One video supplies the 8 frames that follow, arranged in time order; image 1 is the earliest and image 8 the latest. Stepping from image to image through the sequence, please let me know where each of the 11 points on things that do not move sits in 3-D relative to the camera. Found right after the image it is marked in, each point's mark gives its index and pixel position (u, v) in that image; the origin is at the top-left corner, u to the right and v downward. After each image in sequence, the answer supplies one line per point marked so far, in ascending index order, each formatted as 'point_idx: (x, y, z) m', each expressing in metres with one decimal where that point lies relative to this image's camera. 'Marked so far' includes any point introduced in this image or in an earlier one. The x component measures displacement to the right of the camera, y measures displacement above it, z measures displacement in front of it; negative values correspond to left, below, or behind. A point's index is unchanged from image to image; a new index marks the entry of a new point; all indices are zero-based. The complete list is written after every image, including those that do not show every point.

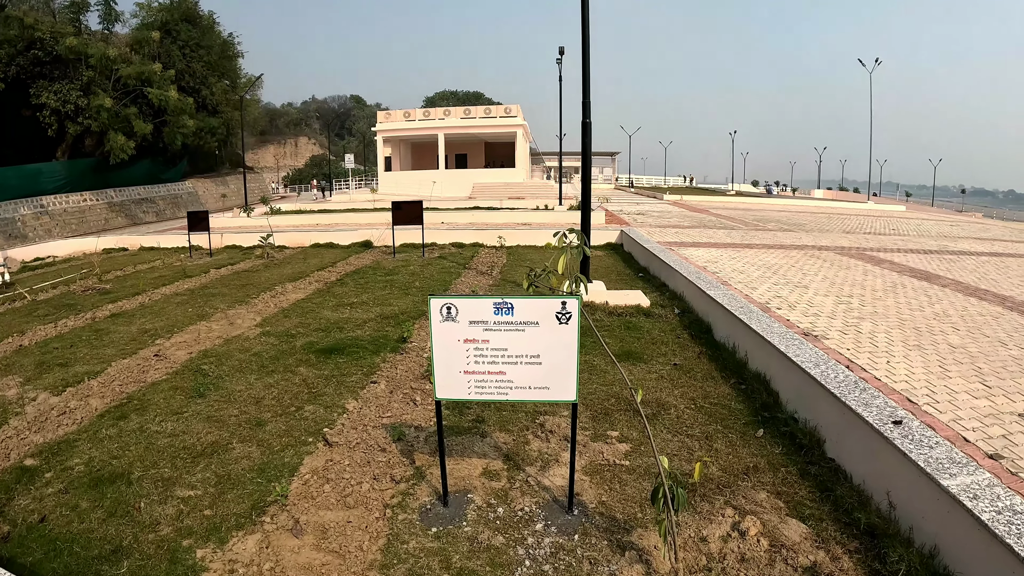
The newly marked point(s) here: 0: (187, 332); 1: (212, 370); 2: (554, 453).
0: (-4.6, -0.7, +8.4) m
1: (-3.1, -0.9, +6.3) m
2: (+0.3, -1.2, +4.1) m
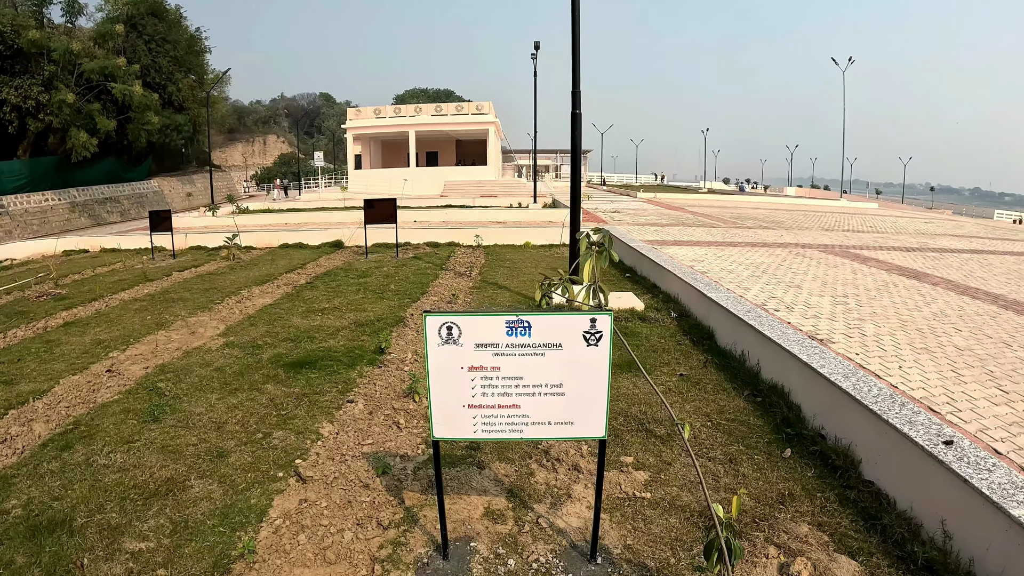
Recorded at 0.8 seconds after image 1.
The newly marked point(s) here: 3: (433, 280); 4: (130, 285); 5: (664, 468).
0: (-4.8, -0.8, +7.7) m
1: (-3.2, -1.0, +5.7) m
2: (+0.3, -1.2, +3.6) m
3: (-1.4, +0.1, +10.5) m
4: (-8.5, +0.1, +13.2) m
5: (+1.0, -1.1, +3.7) m
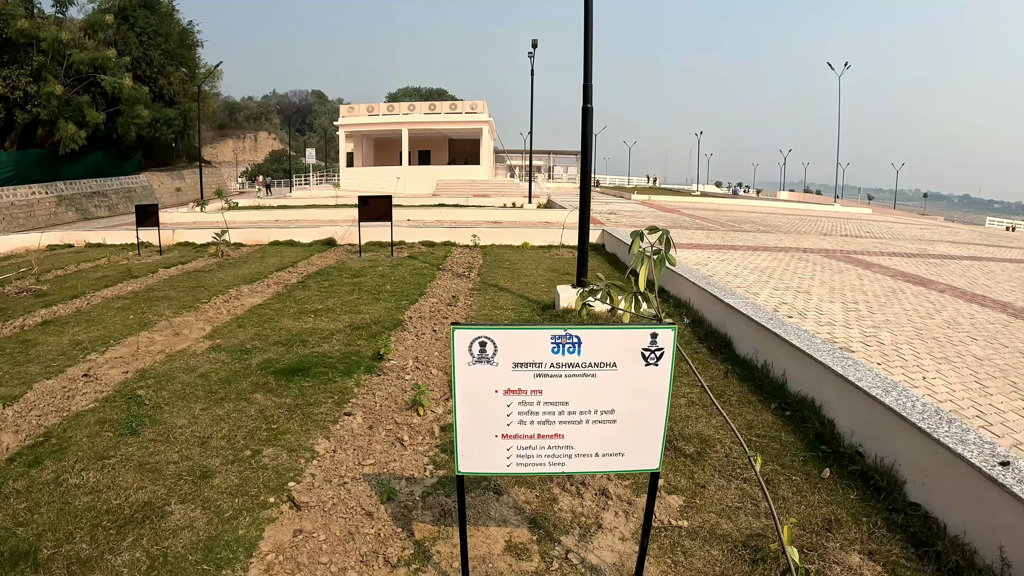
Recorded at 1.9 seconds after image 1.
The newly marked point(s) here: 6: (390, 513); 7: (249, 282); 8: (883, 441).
0: (-4.7, -0.7, +7.3) m
1: (-3.1, -1.0, +5.2) m
2: (+0.4, -1.3, +3.3) m
3: (-1.4, +0.1, +10.2) m
4: (-8.5, +0.1, +12.8) m
5: (+1.1, -1.2, +3.4) m
6: (-0.7, -1.2, +3.3) m
7: (-4.7, +0.1, +10.7) m
8: (+2.3, -1.0, +3.7) m
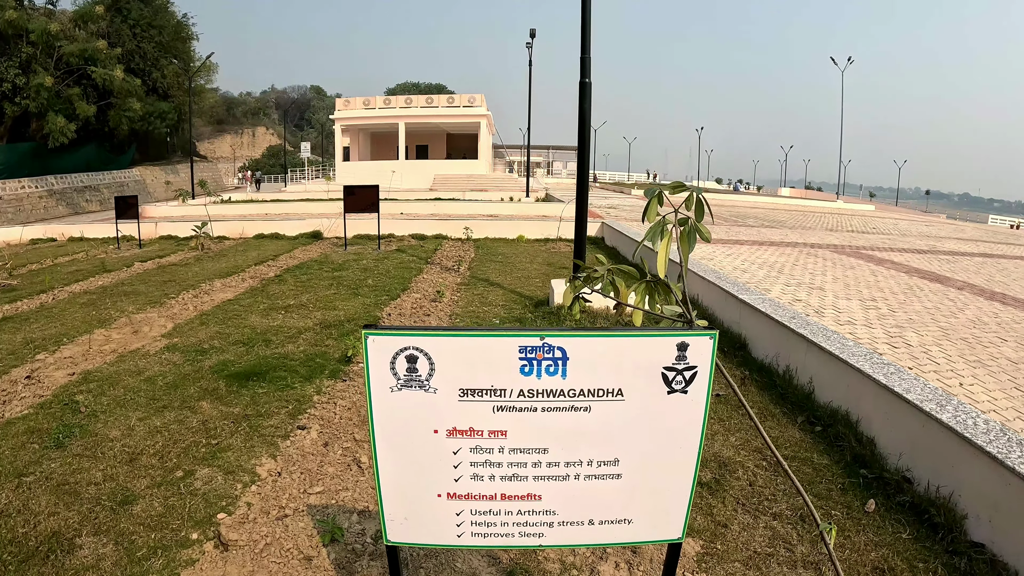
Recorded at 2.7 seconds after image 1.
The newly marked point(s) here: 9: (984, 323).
0: (-4.9, -0.6, +6.6) m
1: (-3.3, -0.9, +4.6) m
2: (+0.3, -1.2, +2.6) m
3: (-1.5, +0.2, +9.5) m
4: (-8.7, +0.3, +12.1) m
5: (+1.0, -1.1, +2.8) m
6: (-0.8, -1.2, +2.6) m
7: (-4.9, +0.2, +10.1) m
8: (+2.2, -0.9, +3.1) m
9: (+6.4, -0.5, +8.0) m
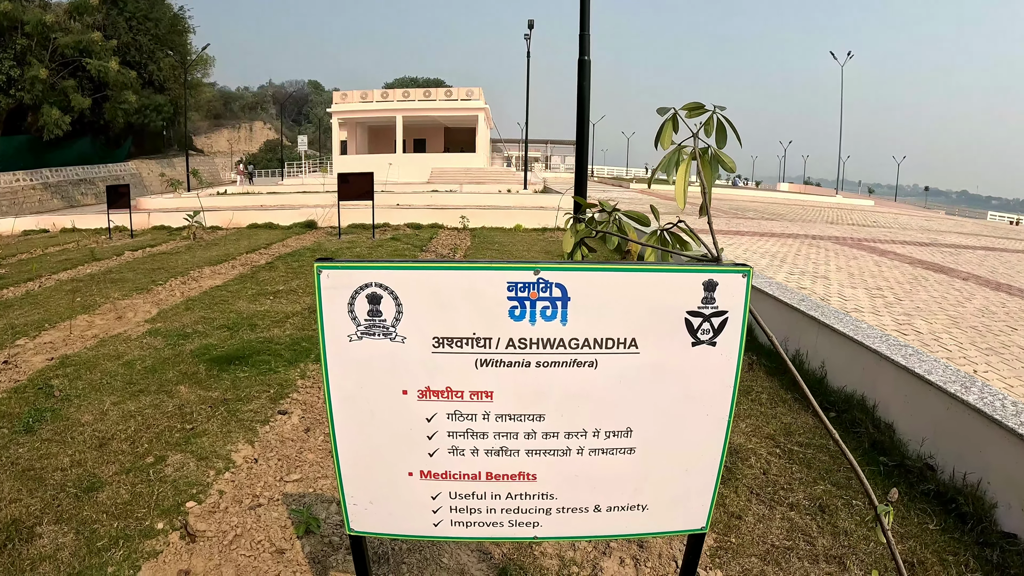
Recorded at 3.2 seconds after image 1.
0: (-4.9, -0.5, +6.4) m
1: (-3.3, -0.7, +4.3) m
2: (+0.3, -1.1, +2.4) m
3: (-1.6, +0.4, +9.3) m
4: (-8.7, +0.5, +11.8) m
5: (+0.9, -1.0, +2.5) m
6: (-0.8, -1.1, +2.4) m
7: (-4.9, +0.4, +9.8) m
8: (+2.2, -0.8, +2.9) m
9: (+6.3, -0.3, +7.8) m
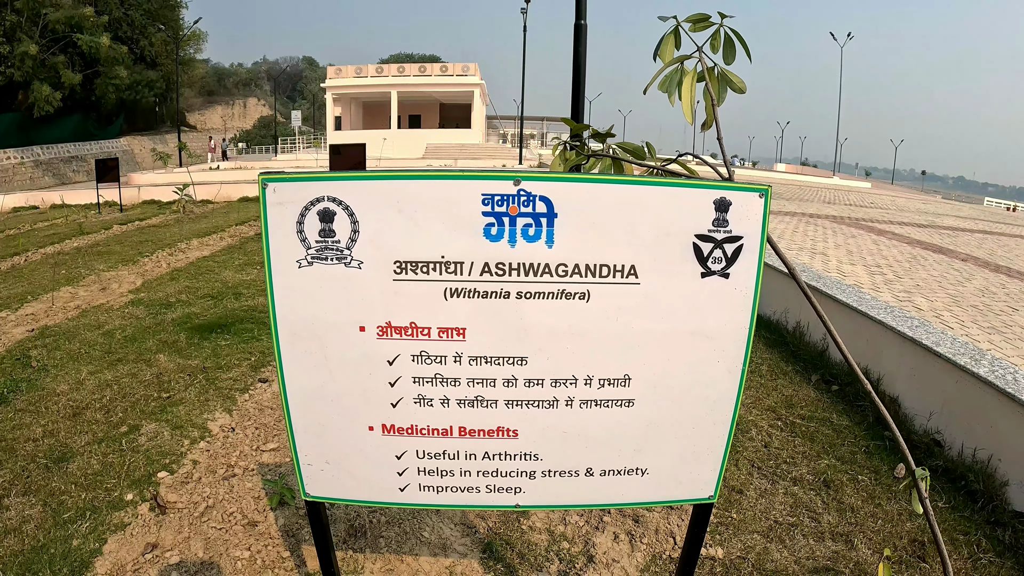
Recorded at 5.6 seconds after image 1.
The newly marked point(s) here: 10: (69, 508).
0: (-5.0, -0.2, +6.2) m
1: (-3.4, -0.5, +4.2) m
2: (+0.3, -0.9, +2.2) m
3: (-1.6, +0.8, +9.1) m
4: (-8.8, +1.0, +11.6) m
5: (+0.9, -0.8, +2.4) m
6: (-0.9, -0.9, +2.3) m
7: (-5.0, +0.8, +9.6) m
8: (+2.1, -0.6, +2.7) m
9: (+6.2, 0.0, +7.7) m
10: (-1.8, -0.9, +2.4) m
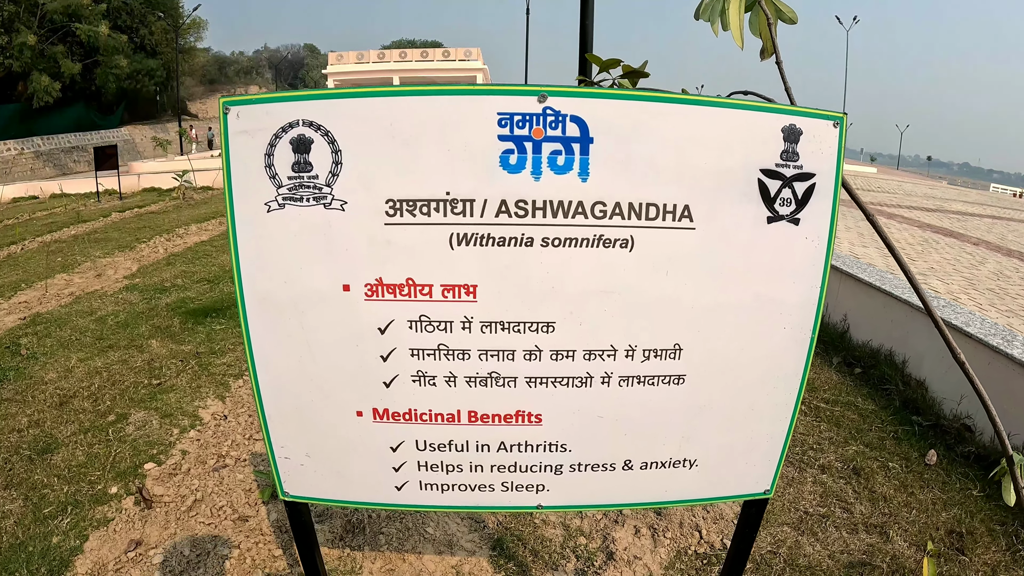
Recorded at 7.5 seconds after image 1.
0: (-4.9, 0.0, +6.0) m
1: (-3.3, -0.4, +4.0) m
2: (+0.3, -0.9, +2.1) m
3: (-1.6, +1.0, +8.9) m
4: (-8.7, +1.2, +11.4) m
5: (+0.9, -0.8, +2.2) m
6: (-0.8, -0.8, +2.1) m
7: (-4.9, +1.0, +9.4) m
8: (+2.2, -0.5, +2.6) m
9: (+6.3, +0.2, +7.5) m
10: (-1.8, -0.8, +2.2) m
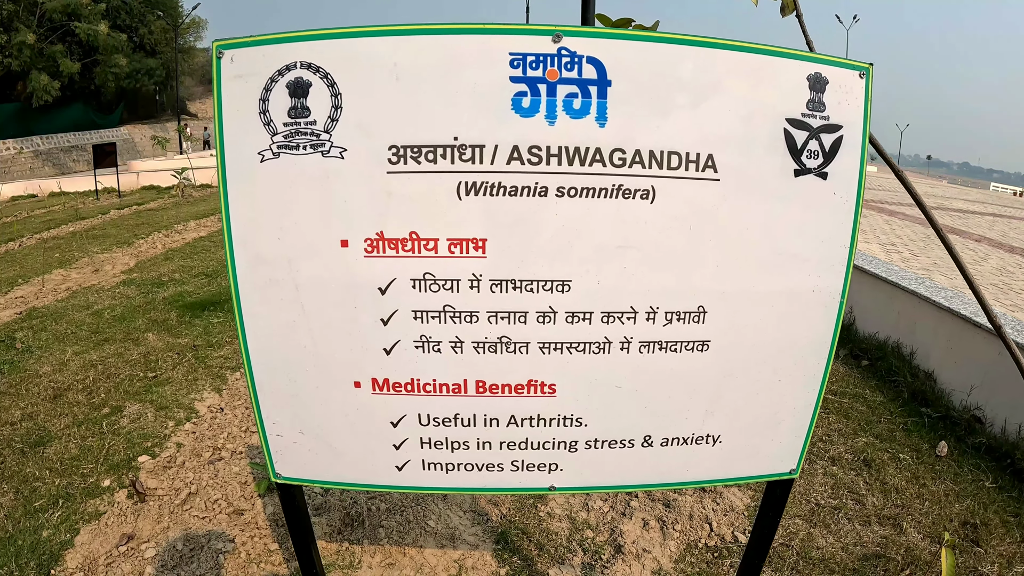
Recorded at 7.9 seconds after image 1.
0: (-4.9, 0.0, +6.0) m
1: (-3.3, -0.4, +4.0) m
2: (+0.3, -0.8, +2.0) m
3: (-1.6, +1.0, +8.8) m
4: (-8.7, +1.2, +11.4) m
5: (+0.9, -0.7, +2.2) m
6: (-0.8, -0.8, +2.1) m
7: (-4.9, +1.1, +9.4) m
8: (+2.2, -0.5, +2.5) m
9: (+6.3, +0.2, +7.4) m
10: (-1.8, -0.8, +2.2) m
